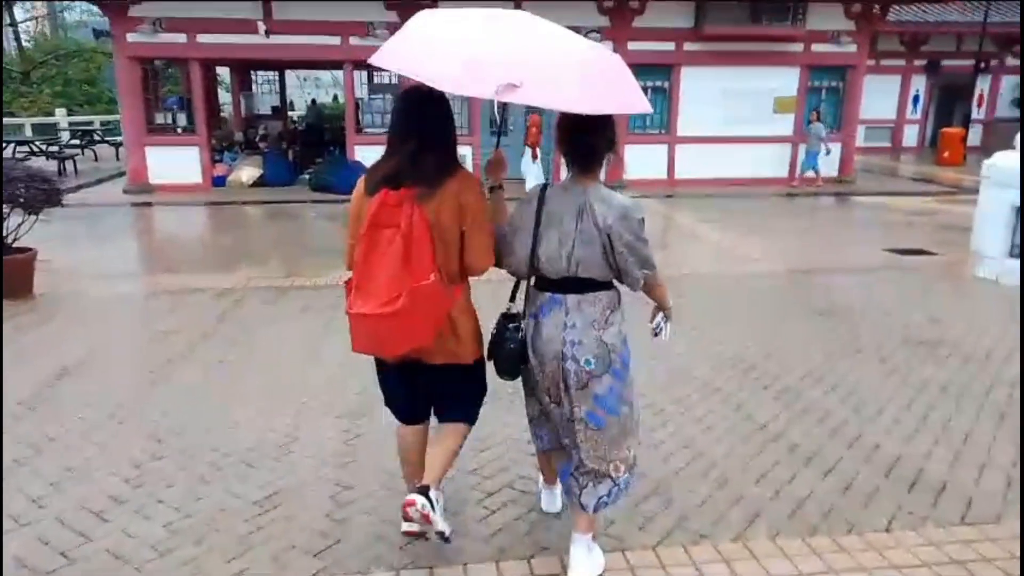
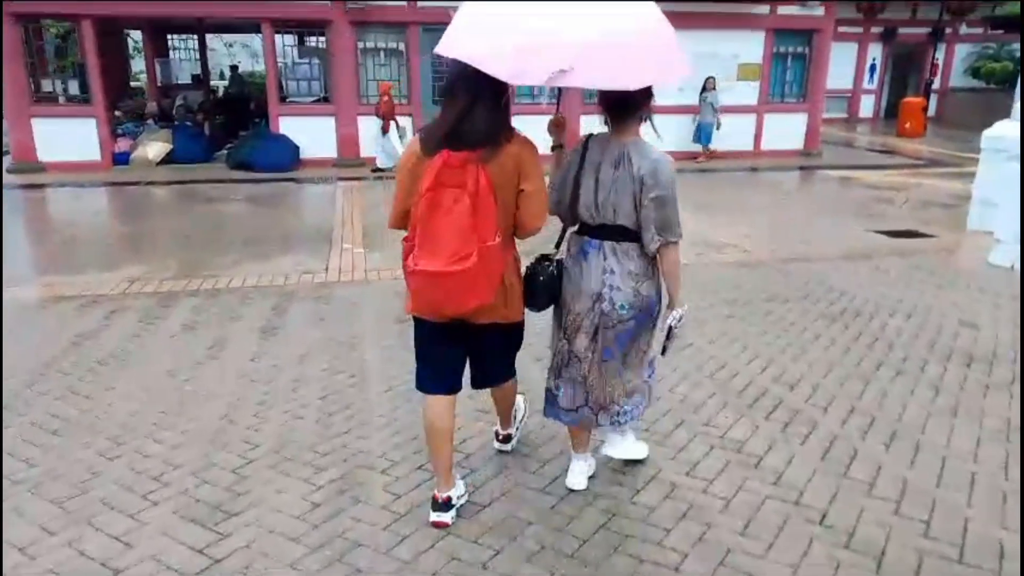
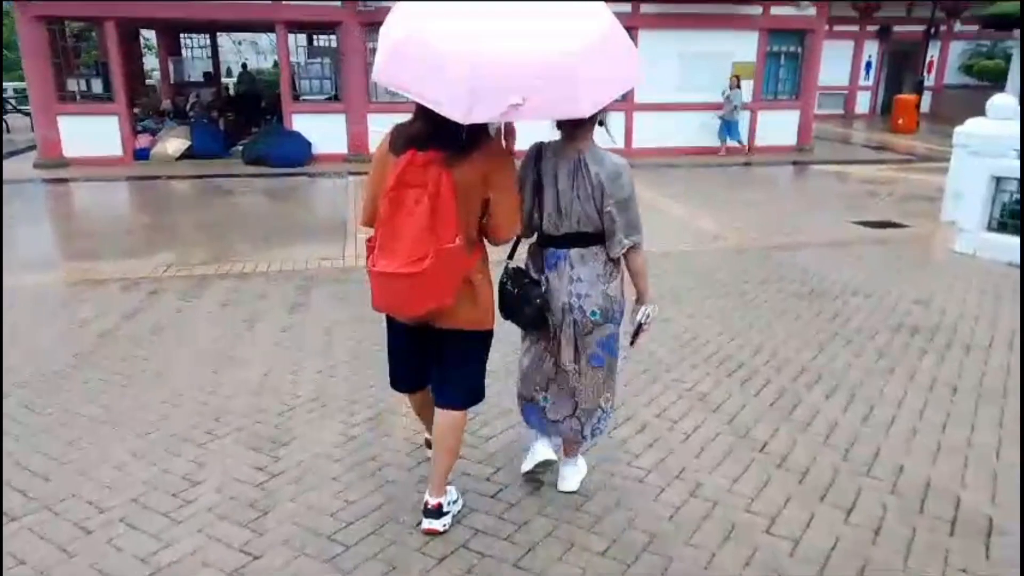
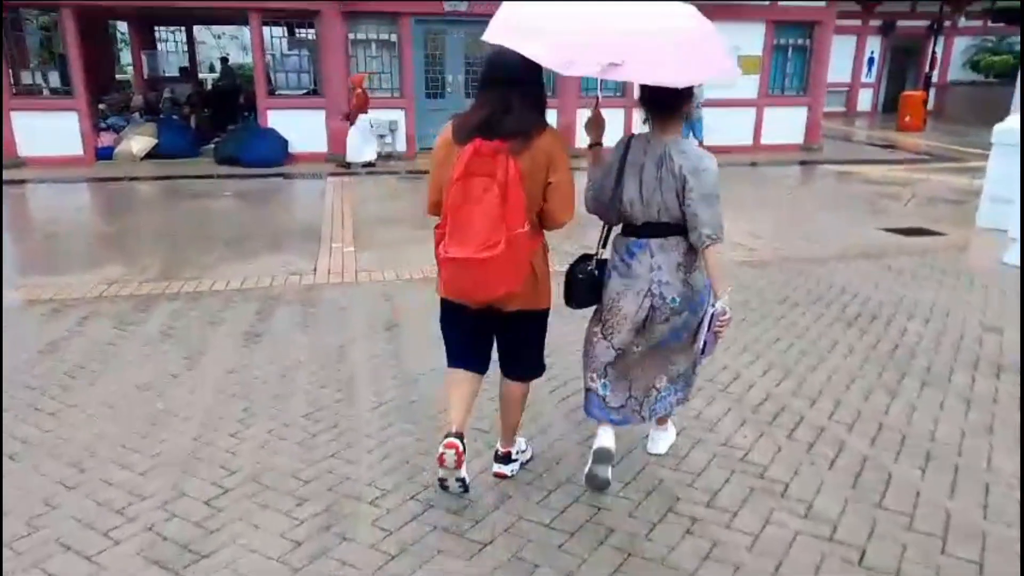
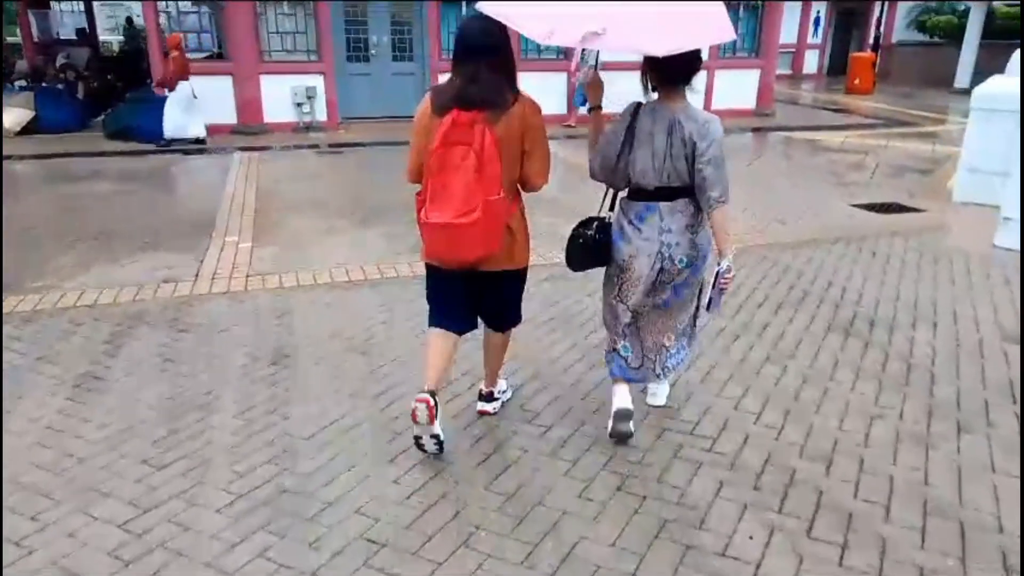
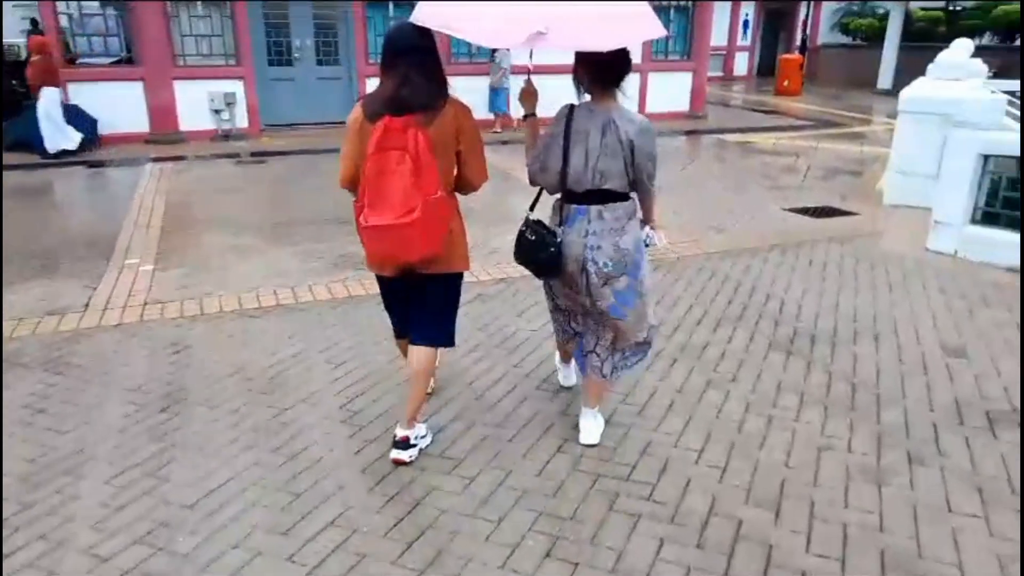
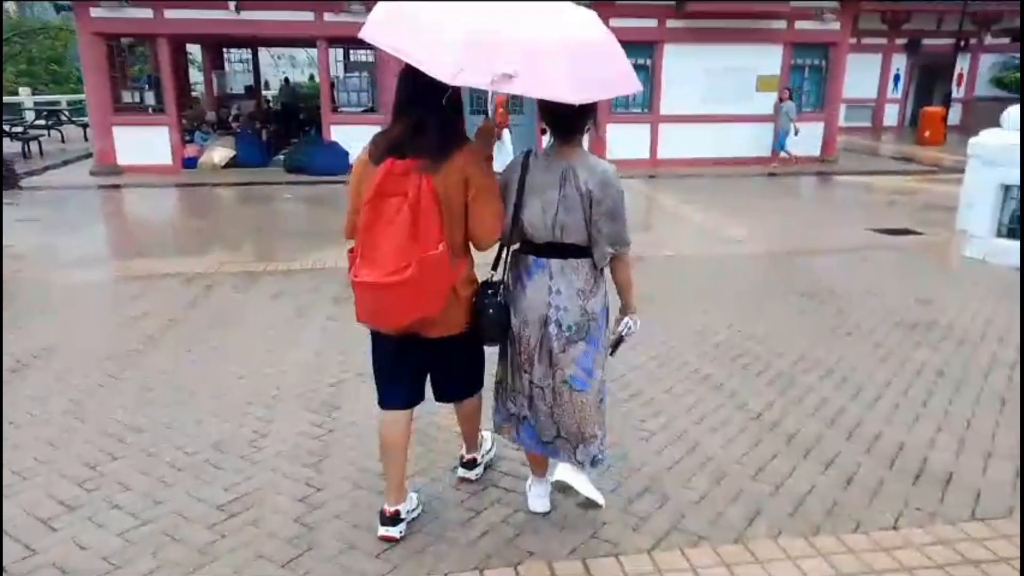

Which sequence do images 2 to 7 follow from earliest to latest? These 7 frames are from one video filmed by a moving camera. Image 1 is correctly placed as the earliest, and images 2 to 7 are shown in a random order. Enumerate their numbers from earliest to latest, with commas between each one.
7, 3, 2, 4, 5, 6
